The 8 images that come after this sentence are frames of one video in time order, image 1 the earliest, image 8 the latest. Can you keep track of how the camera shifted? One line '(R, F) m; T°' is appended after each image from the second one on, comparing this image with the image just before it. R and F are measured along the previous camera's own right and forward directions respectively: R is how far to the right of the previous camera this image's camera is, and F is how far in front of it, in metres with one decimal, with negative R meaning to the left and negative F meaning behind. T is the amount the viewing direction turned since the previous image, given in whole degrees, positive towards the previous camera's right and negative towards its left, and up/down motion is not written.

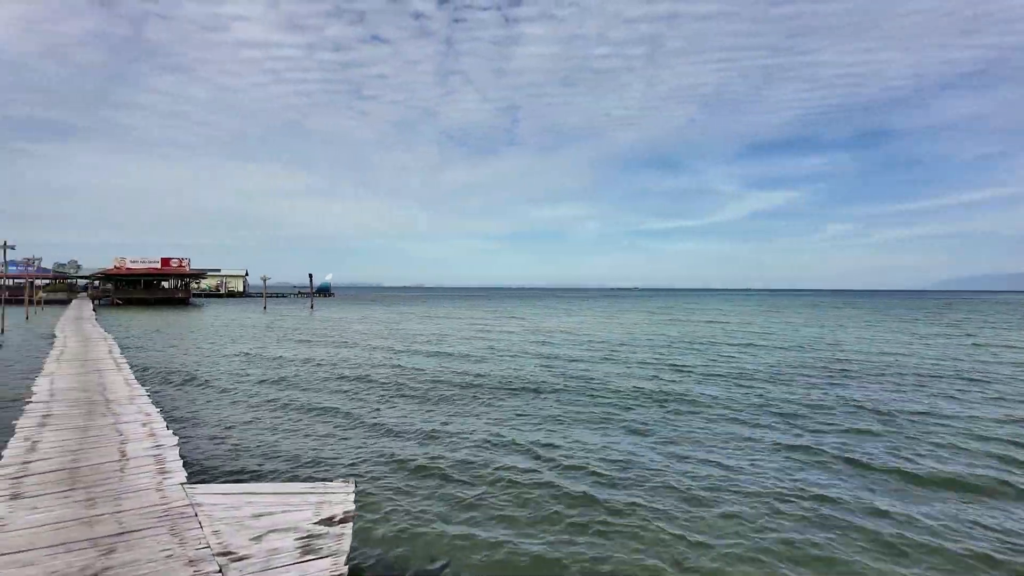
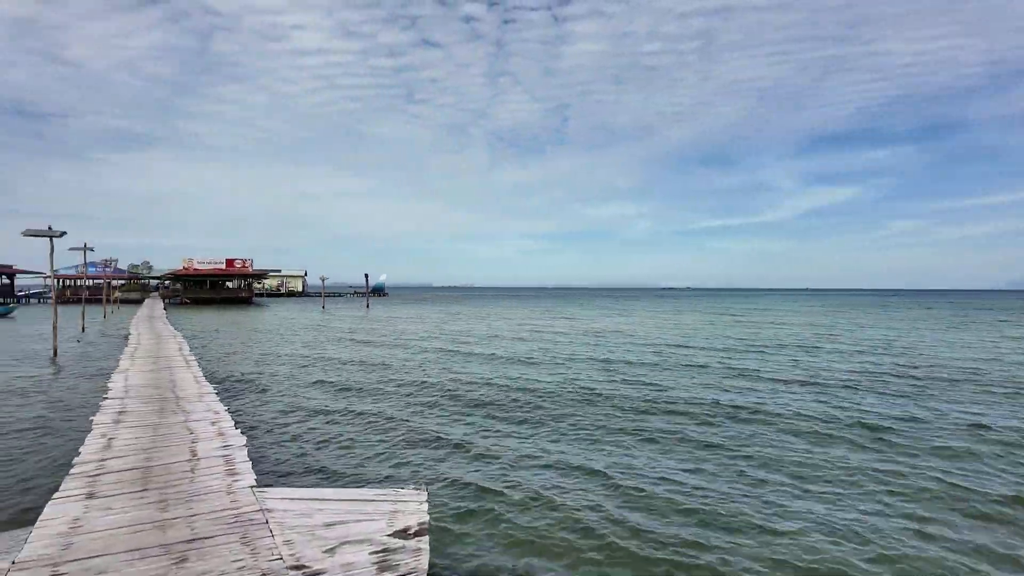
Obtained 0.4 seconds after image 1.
(-0.1, +0.2) m; -5°
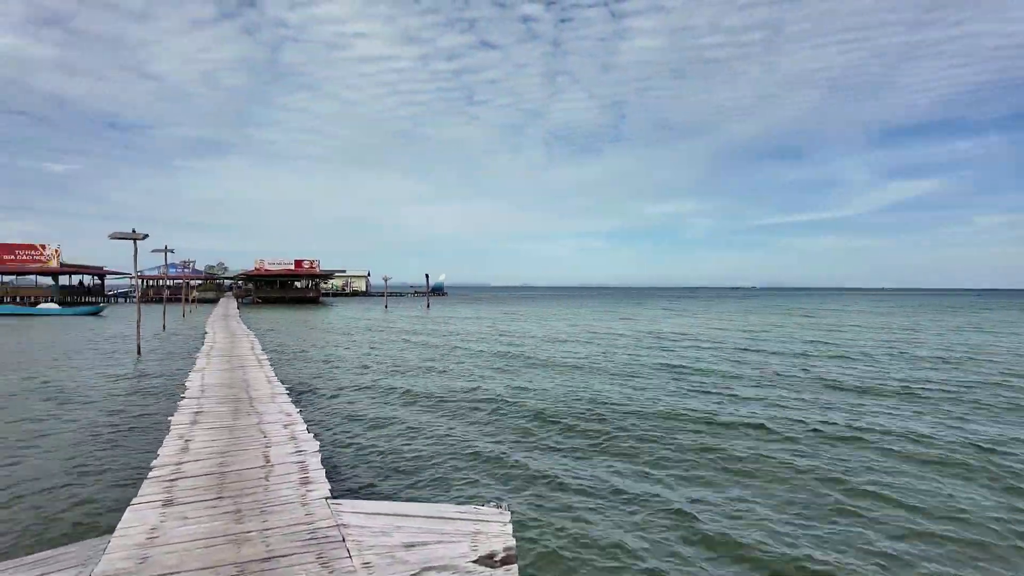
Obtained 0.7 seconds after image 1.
(-0.1, +0.2) m; -6°
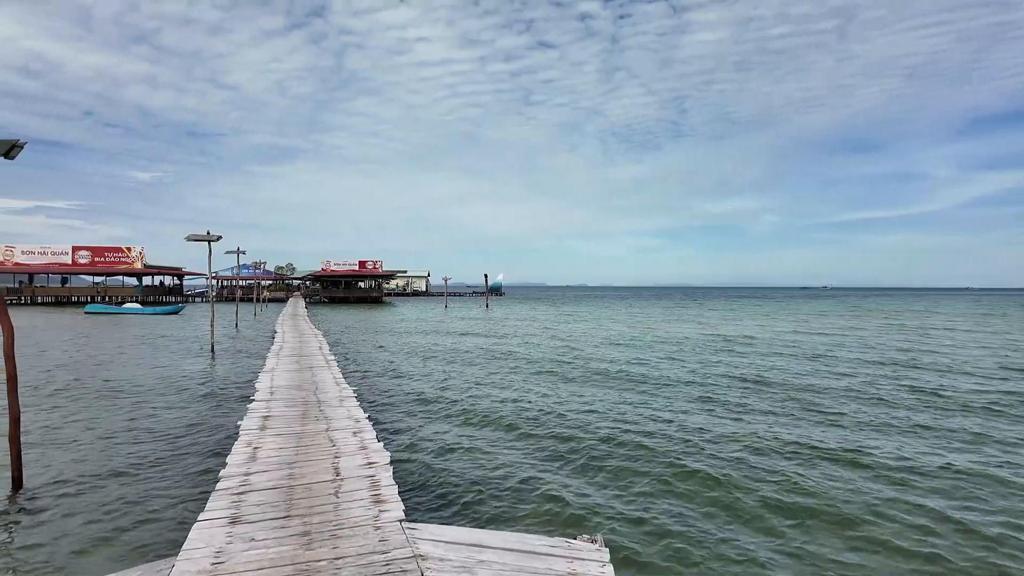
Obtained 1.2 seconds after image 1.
(-0.1, +0.2) m; -6°
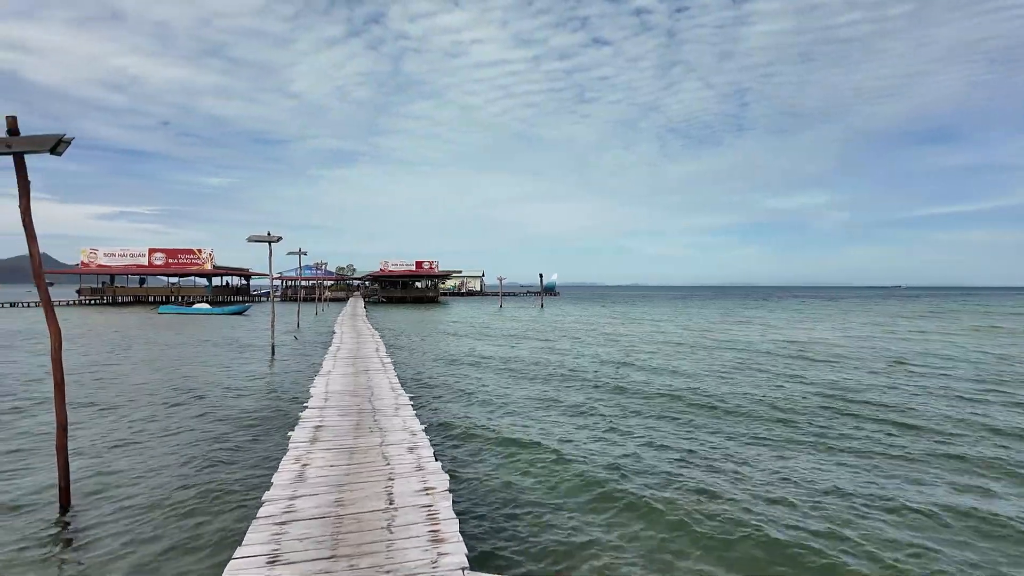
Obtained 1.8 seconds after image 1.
(-0.1, +0.3) m; -5°
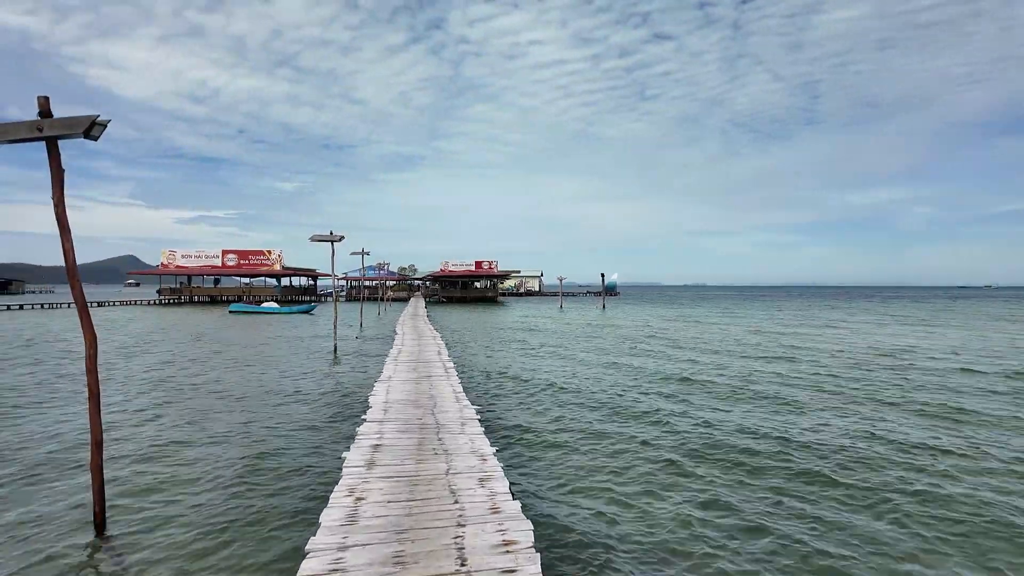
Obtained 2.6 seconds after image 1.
(-0.1, +0.5) m; -6°
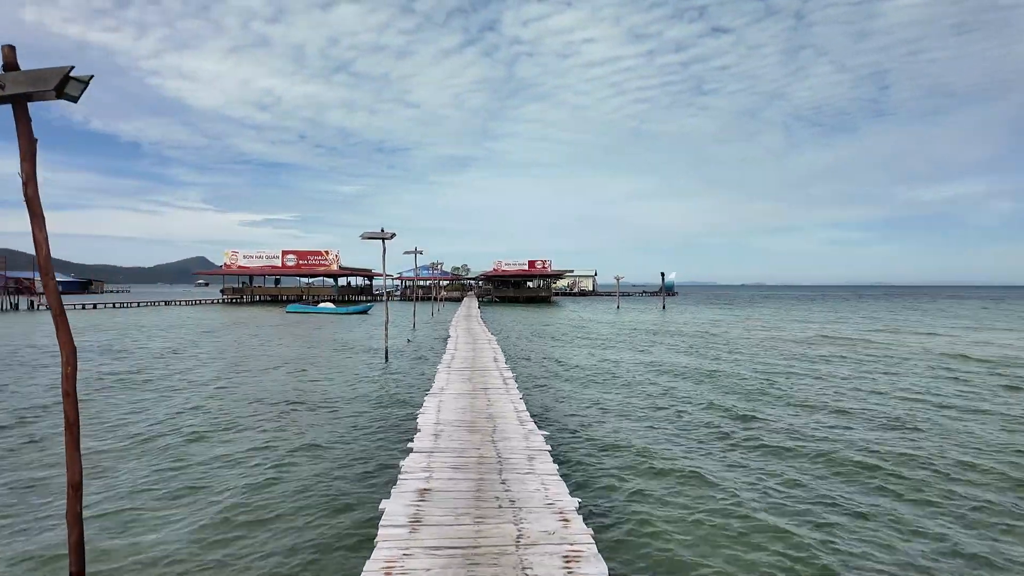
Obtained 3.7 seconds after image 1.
(-0.1, +0.7) m; -5°
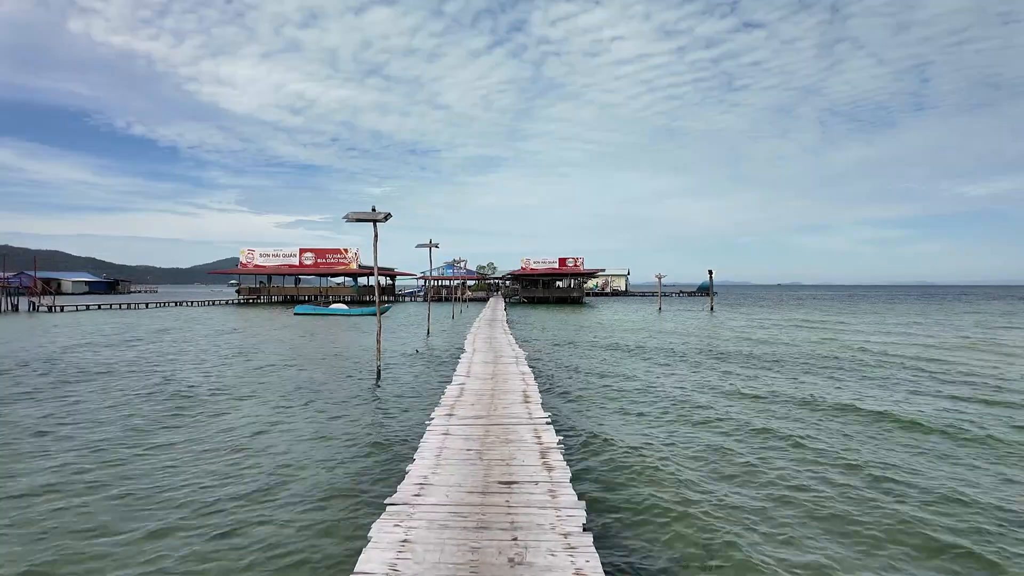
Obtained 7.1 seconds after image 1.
(-0.1, +2.5) m; -3°
